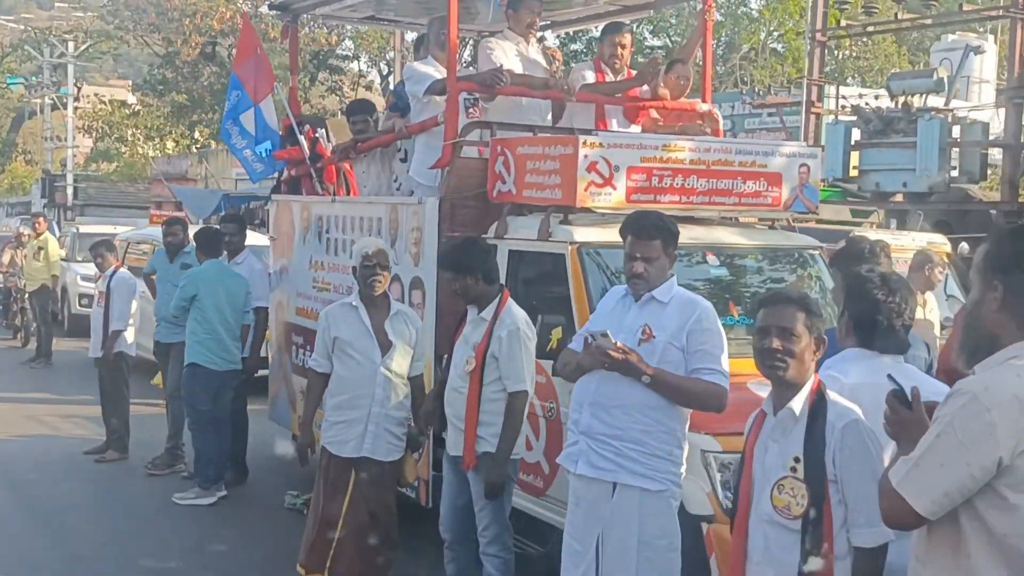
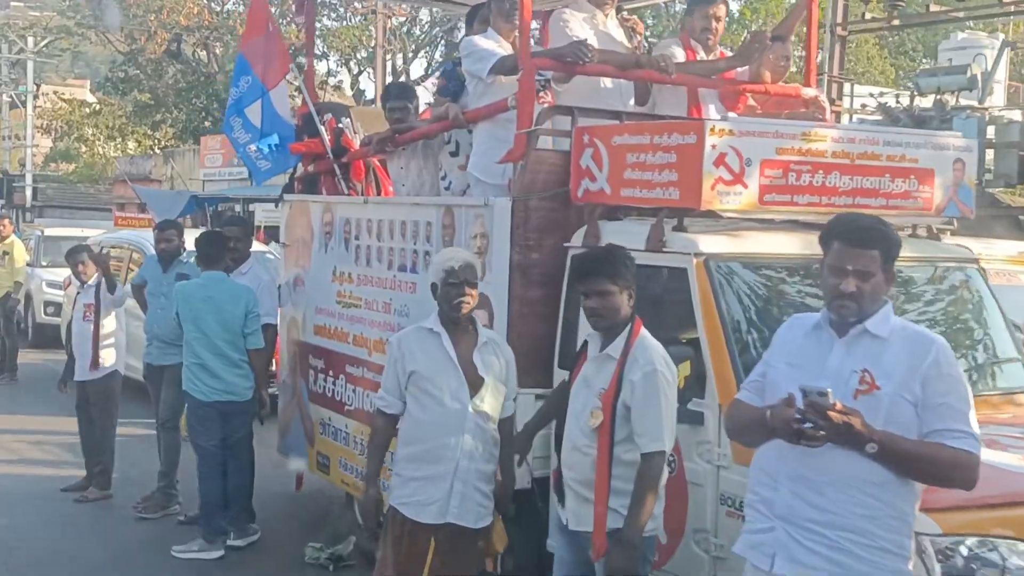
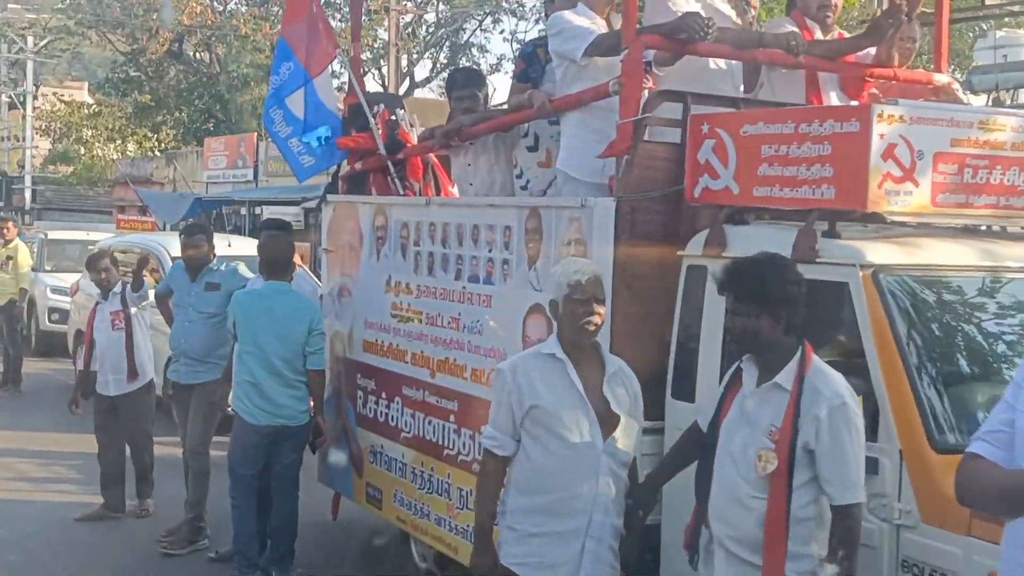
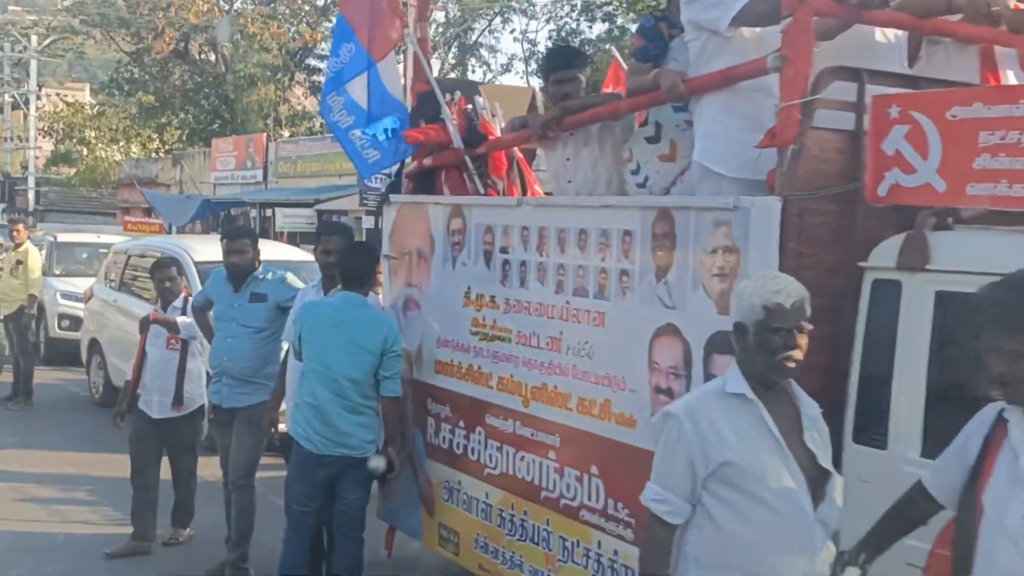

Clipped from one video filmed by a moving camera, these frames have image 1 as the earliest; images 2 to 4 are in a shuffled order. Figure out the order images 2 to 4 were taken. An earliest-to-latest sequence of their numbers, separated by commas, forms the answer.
2, 3, 4
